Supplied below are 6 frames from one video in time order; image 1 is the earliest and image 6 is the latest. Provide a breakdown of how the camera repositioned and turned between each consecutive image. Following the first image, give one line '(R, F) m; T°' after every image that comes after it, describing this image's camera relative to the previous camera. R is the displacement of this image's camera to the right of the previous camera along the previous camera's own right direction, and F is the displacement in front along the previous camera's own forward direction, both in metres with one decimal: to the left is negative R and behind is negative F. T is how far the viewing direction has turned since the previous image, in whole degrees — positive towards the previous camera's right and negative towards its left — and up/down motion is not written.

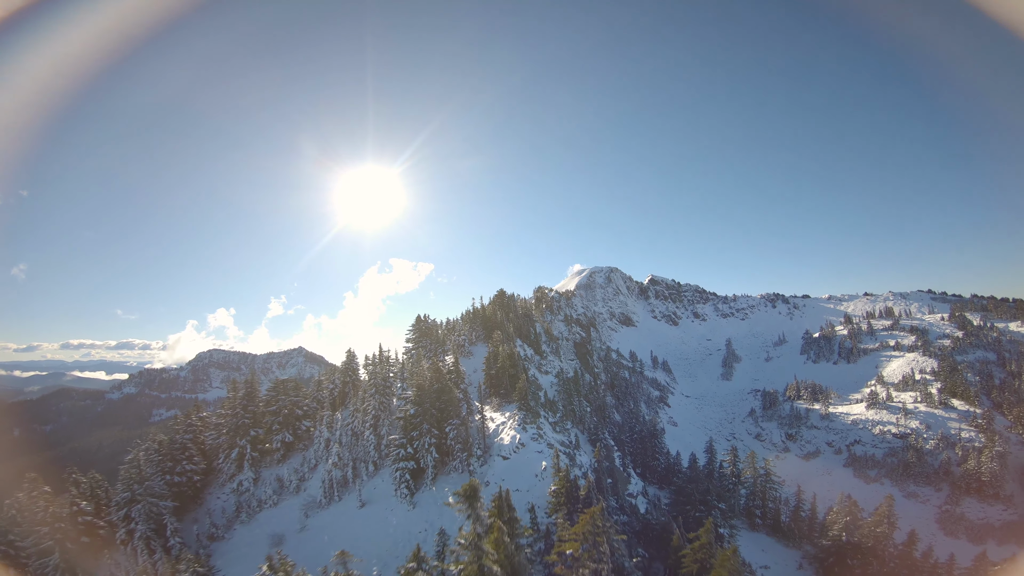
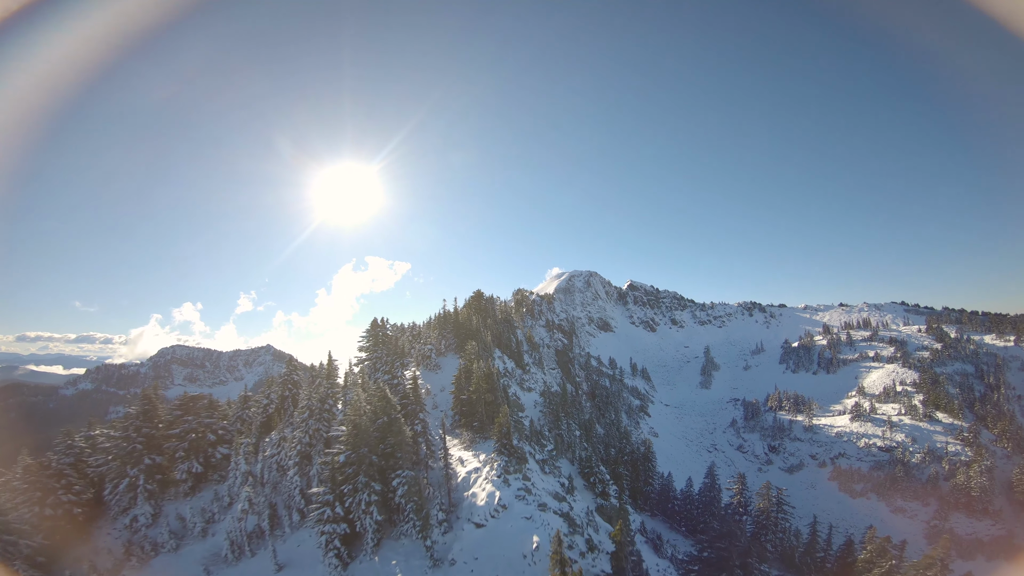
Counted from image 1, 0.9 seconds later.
(-0.2, +9.2) m; +4°
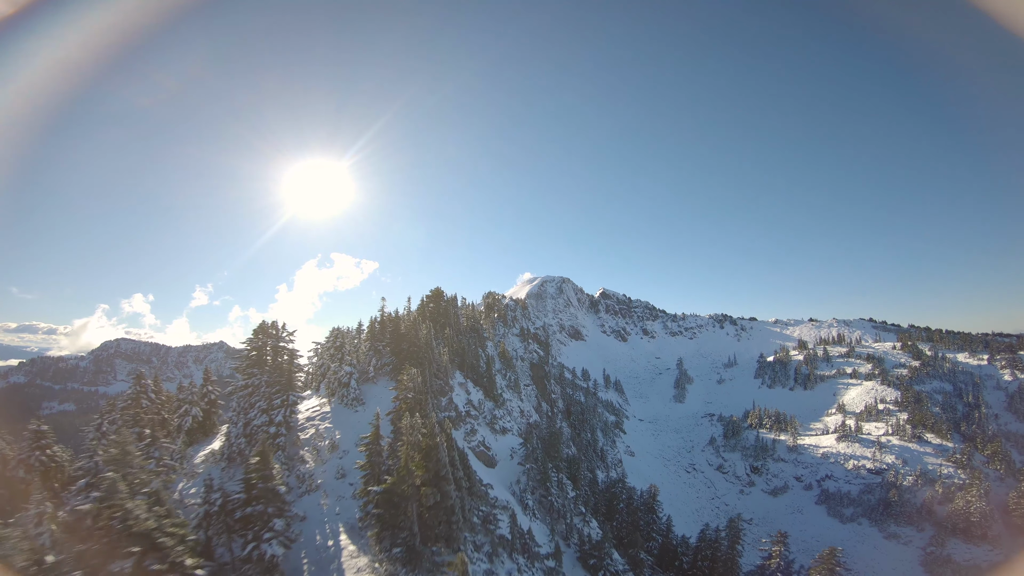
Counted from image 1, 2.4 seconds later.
(-0.1, +13.6) m; +5°
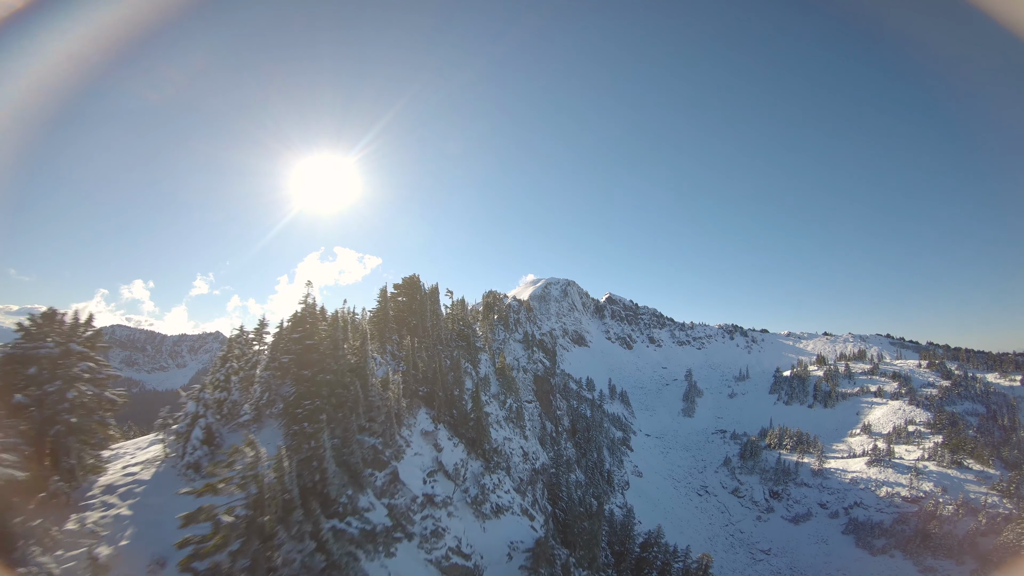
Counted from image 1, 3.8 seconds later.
(-0.3, +11.5) m; 0°
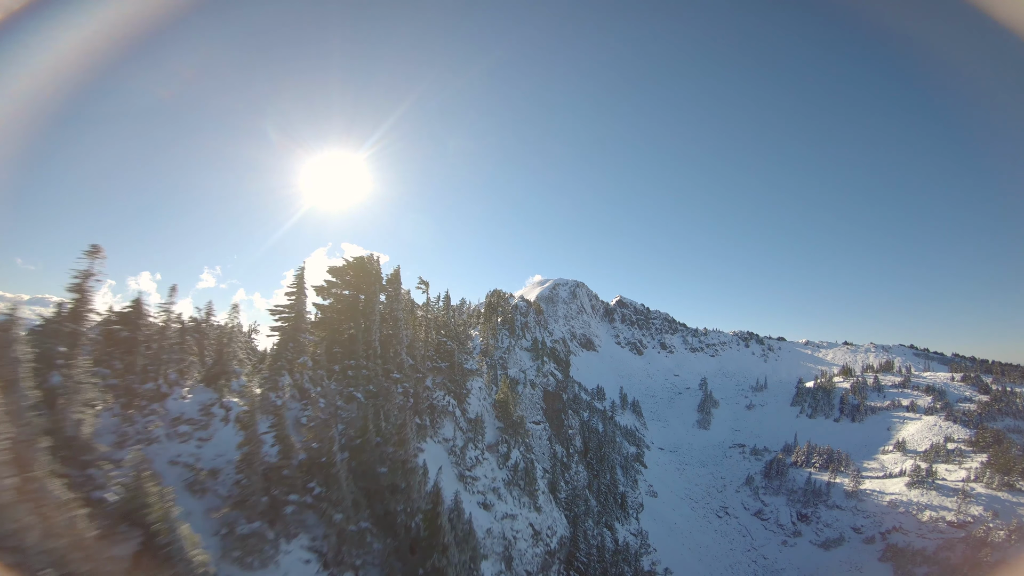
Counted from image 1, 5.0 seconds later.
(-0.2, +10.1) m; -1°
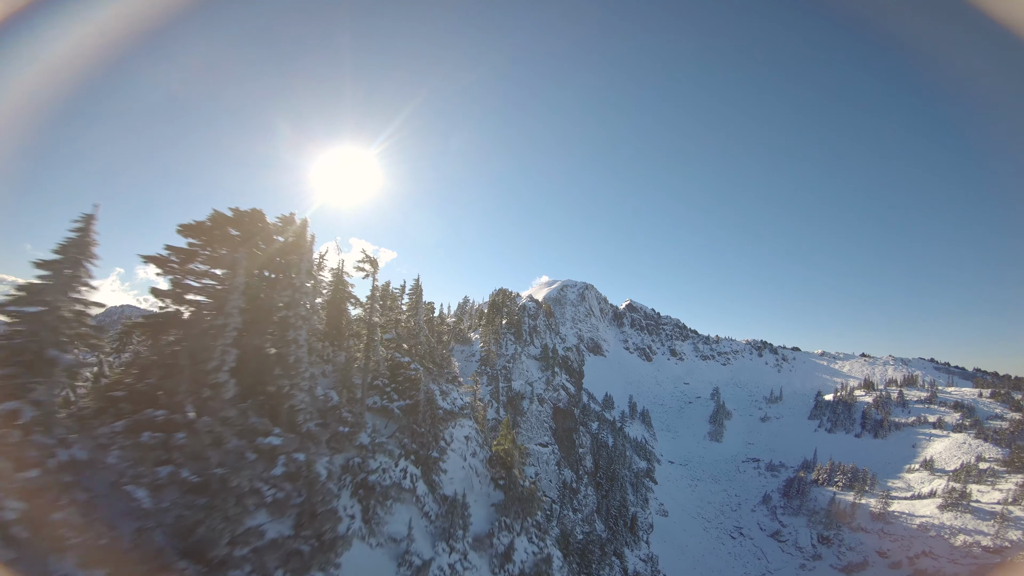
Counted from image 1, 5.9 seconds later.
(-0.1, +7.3) m; -1°
